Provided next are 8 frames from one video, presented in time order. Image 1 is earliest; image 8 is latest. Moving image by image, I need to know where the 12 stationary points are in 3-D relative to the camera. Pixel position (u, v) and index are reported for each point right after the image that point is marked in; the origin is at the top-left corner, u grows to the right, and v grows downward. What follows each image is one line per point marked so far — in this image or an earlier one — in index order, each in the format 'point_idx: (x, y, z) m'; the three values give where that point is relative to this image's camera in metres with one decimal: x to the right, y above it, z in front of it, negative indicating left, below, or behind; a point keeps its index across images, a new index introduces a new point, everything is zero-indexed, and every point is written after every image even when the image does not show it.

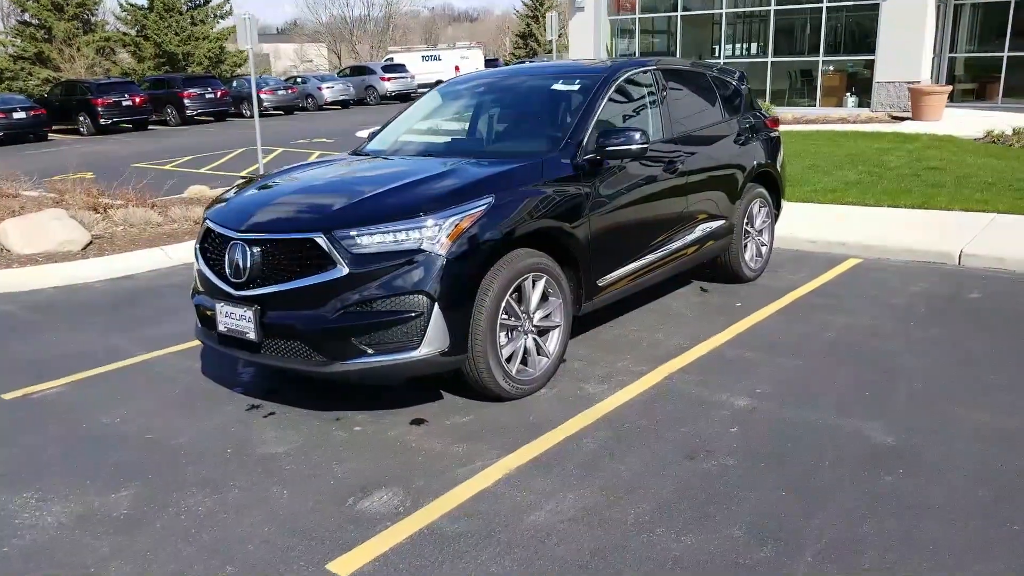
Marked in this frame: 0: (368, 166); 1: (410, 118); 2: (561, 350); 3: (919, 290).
0: (-0.8, +0.7, +4.8) m
1: (-0.7, +1.2, +5.9) m
2: (+0.3, -0.3, +4.5) m
3: (+2.9, 0.0, +6.1) m
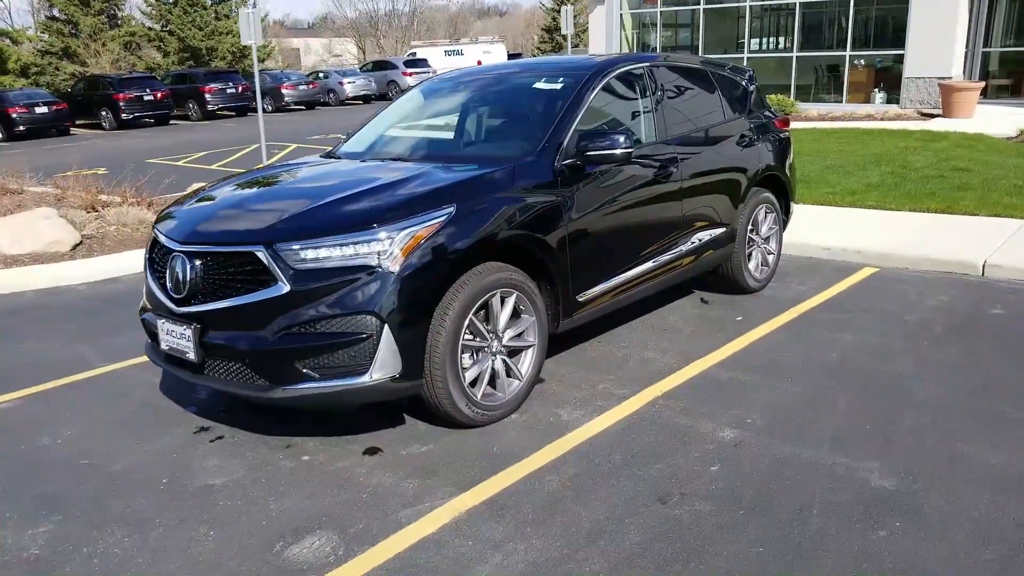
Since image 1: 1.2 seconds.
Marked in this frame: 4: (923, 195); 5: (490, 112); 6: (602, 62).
0: (-1.0, +0.6, +4.5) m
1: (-0.8, +1.1, +5.6) m
2: (+0.1, -0.4, +4.1) m
3: (+2.8, -0.1, +5.7) m
4: (+4.4, +1.0, +9.1) m
5: (-0.2, +1.1, +5.0) m
6: (+0.5, +1.4, +5.1) m
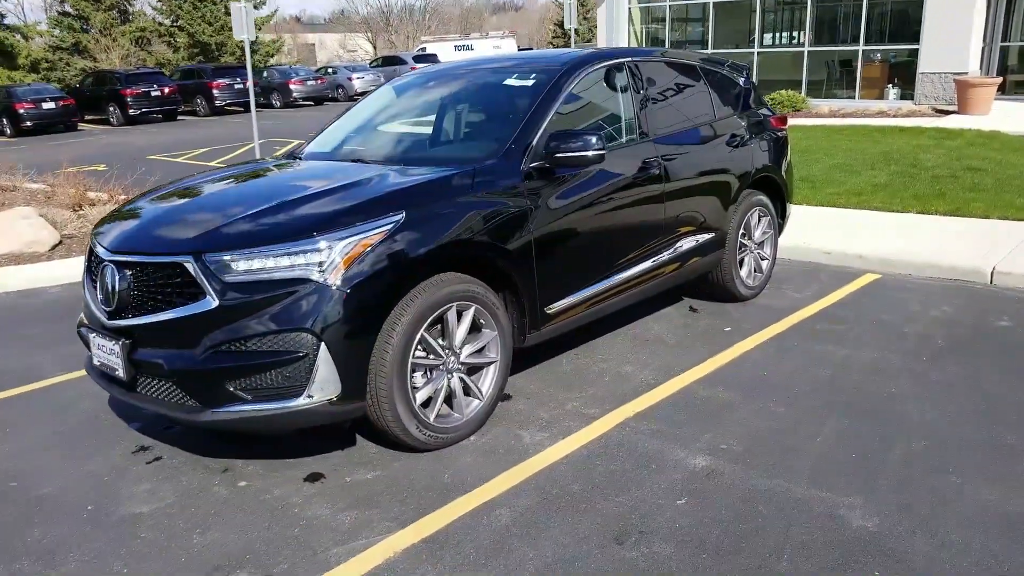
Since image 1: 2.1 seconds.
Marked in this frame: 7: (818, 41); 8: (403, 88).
0: (-1.1, +0.6, +4.2) m
1: (-1.0, +1.1, +5.3) m
2: (-0.1, -0.5, +3.8) m
3: (+2.7, -0.2, +5.3) m
4: (+4.4, +1.0, +8.7) m
5: (-0.3, +1.0, +4.7) m
6: (+0.4, +1.3, +4.8) m
7: (+7.2, +5.8, +19.7) m
8: (-0.7, +1.3, +5.4) m
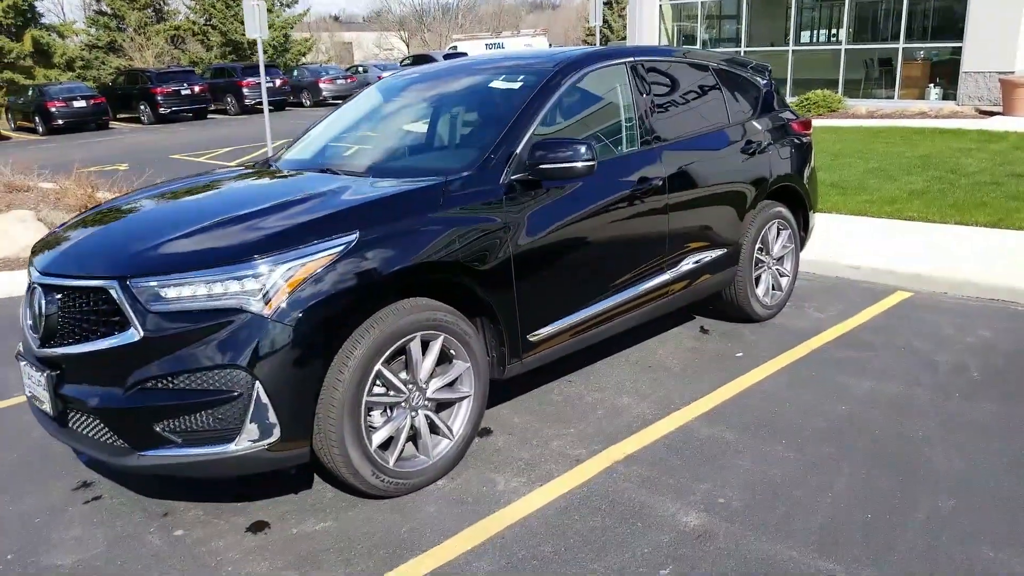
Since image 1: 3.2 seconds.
0: (-1.2, +0.5, +3.9) m
1: (-1.0, +1.0, +4.9) m
2: (-0.2, -0.6, +3.5) m
3: (+2.7, -0.3, +4.8) m
4: (+4.5, +0.8, +8.1) m
5: (-0.4, +0.9, +4.4) m
6: (+0.3, +1.2, +4.4) m
7: (+7.8, +5.6, +19.0) m
8: (-0.7, +1.2, +5.0) m
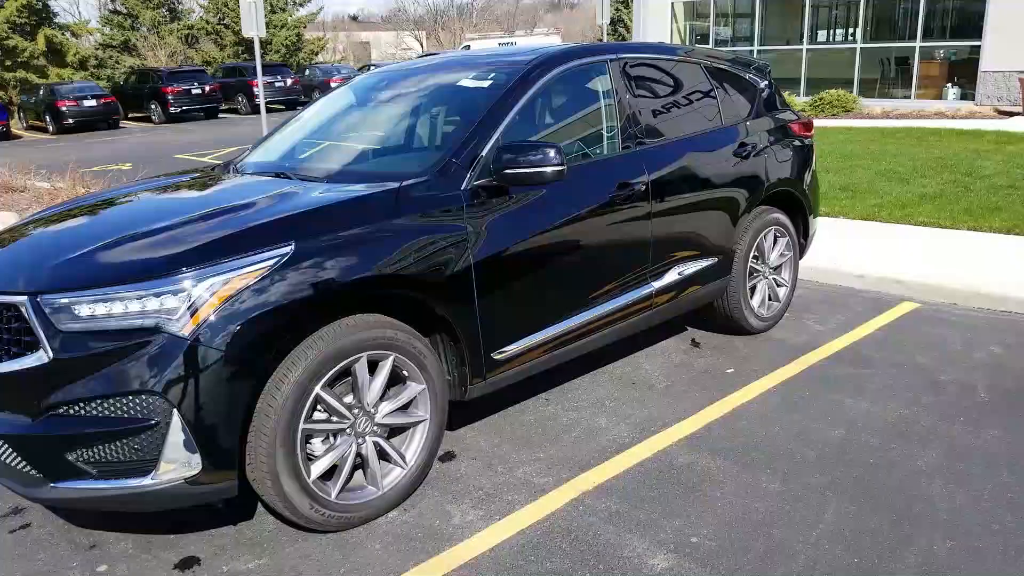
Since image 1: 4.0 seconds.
0: (-1.4, +0.4, +3.6) m
1: (-1.1, +0.9, +4.7) m
2: (-0.3, -0.6, +3.2) m
3: (+2.5, -0.4, +4.5) m
4: (+4.4, +0.7, +7.8) m
5: (-0.5, +0.8, +4.1) m
6: (+0.2, +1.1, +4.1) m
7: (+8.0, +5.5, +18.6) m
8: (-0.8, +1.1, +4.7) m
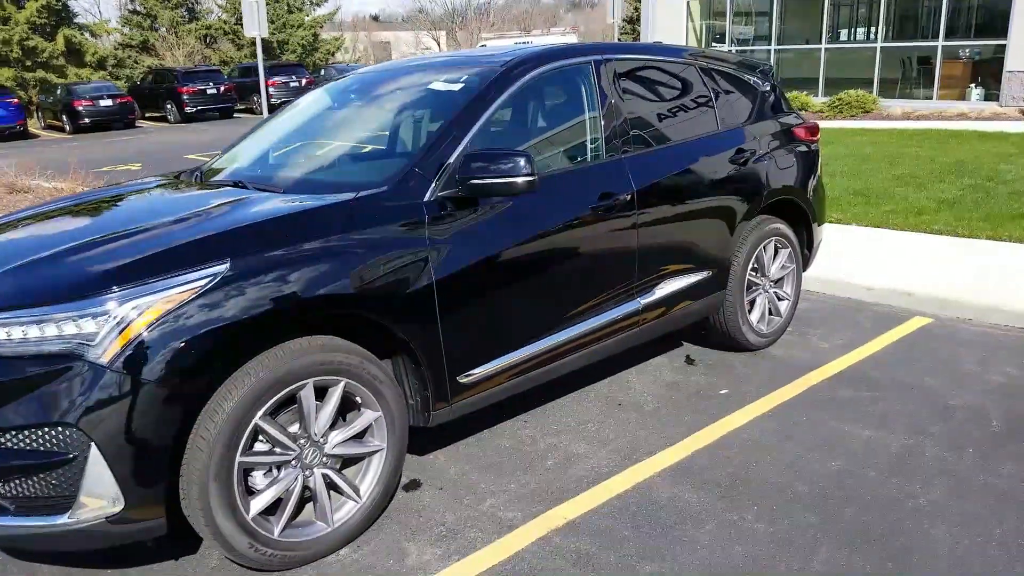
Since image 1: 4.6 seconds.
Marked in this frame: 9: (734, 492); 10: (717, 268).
0: (-1.5, +0.4, +3.4) m
1: (-1.2, +0.9, +4.5) m
2: (-0.5, -0.7, +3.0) m
3: (+2.4, -0.5, +4.2) m
4: (+4.4, +0.6, +7.4) m
5: (-0.6, +0.8, +3.9) m
6: (+0.1, +1.1, +3.9) m
7: (+8.2, +5.4, +18.2) m
8: (-0.9, +1.0, +4.5) m
9: (+0.8, -0.8, +3.2) m
10: (+1.1, +0.1, +4.5) m
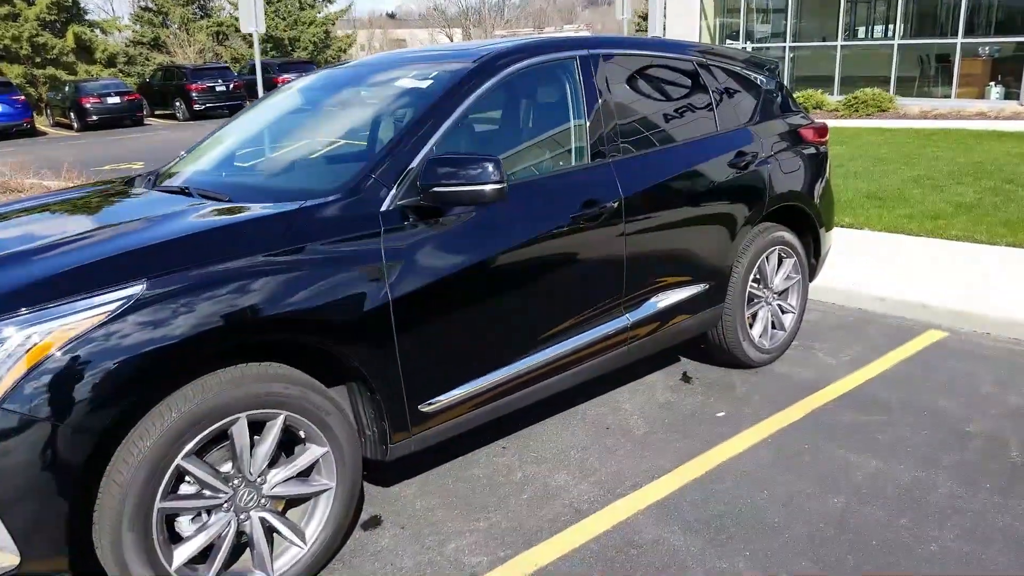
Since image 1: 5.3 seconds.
0: (-1.6, +0.3, +3.2) m
1: (-1.3, +0.8, +4.2) m
2: (-0.6, -0.8, +2.7) m
3: (+2.3, -0.5, +3.9) m
4: (+4.3, +0.6, +7.1) m
5: (-0.7, +0.7, +3.6) m
6: (0.0, +1.0, +3.6) m
7: (+8.4, +5.4, +17.7) m
8: (-1.0, +1.0, +4.2) m
9: (+0.7, -0.8, +2.9) m
10: (+1.0, 0.0, +4.1) m
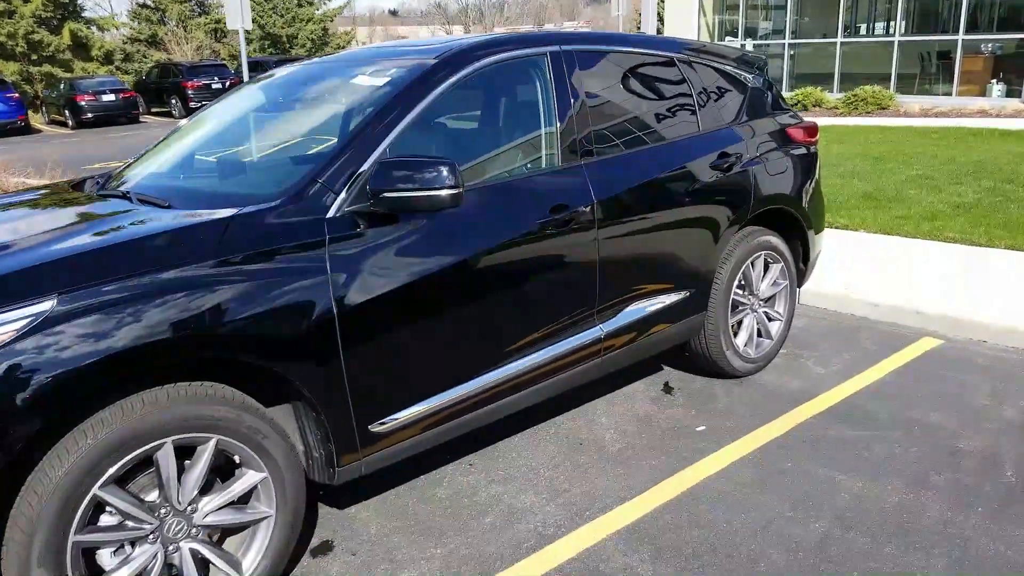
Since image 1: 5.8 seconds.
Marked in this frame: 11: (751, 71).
0: (-1.7, +0.3, +3.0) m
1: (-1.4, +0.8, +4.0) m
2: (-0.7, -0.8, +2.5) m
3: (+2.2, -0.6, +3.7) m
4: (+4.2, +0.5, +6.9) m
5: (-0.8, +0.7, +3.4) m
6: (-0.1, +1.0, +3.4) m
7: (+8.3, +5.4, +17.5) m
8: (-1.1, +1.0, +4.0) m
9: (+0.6, -0.9, +2.7) m
10: (+0.9, 0.0, +4.0) m
11: (+1.3, +1.2, +4.5) m
